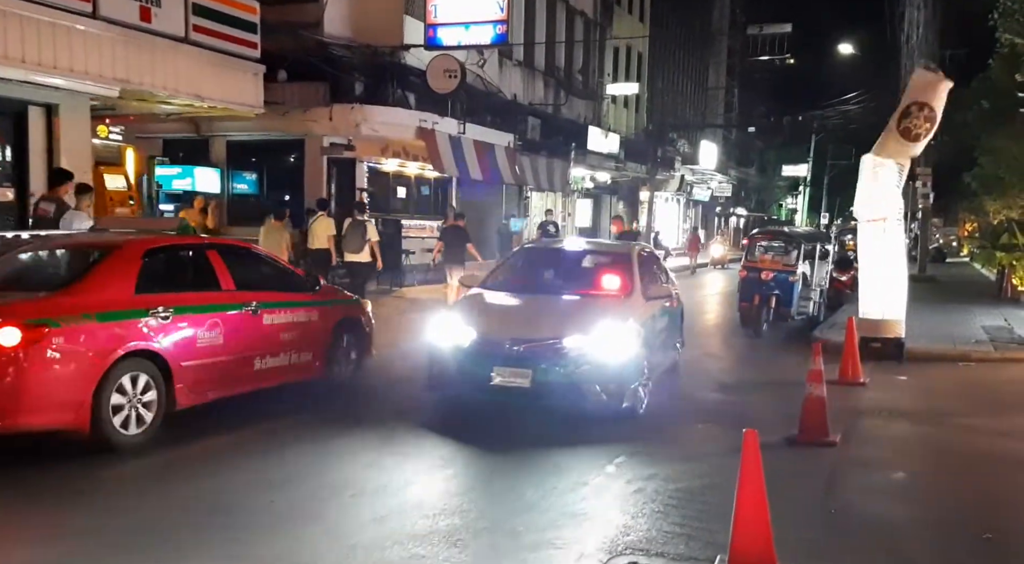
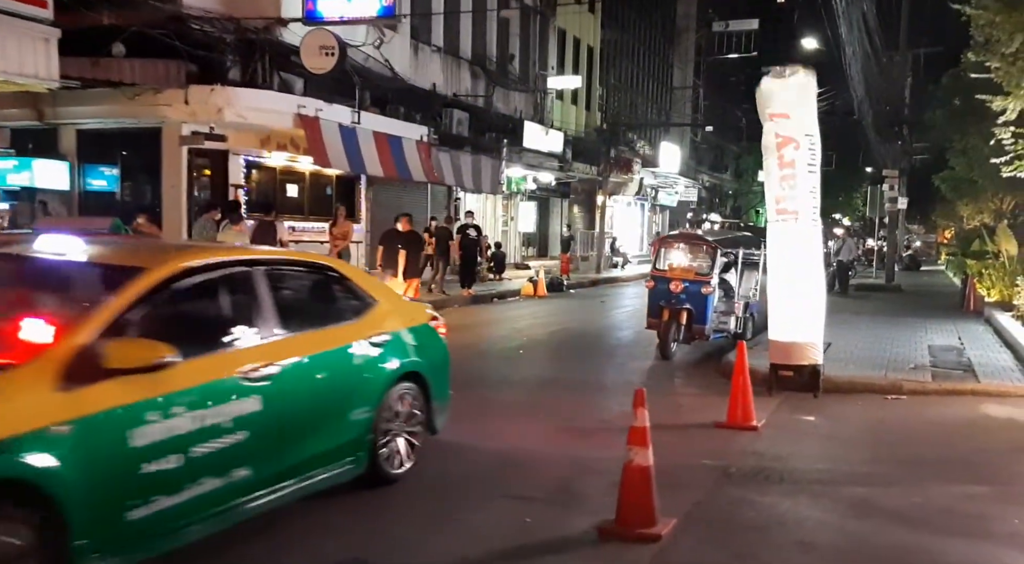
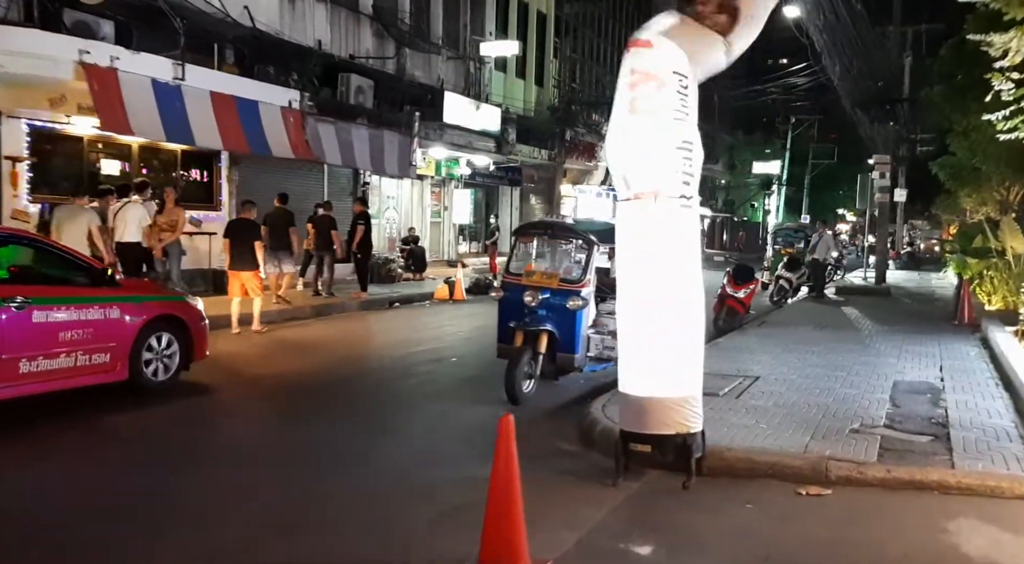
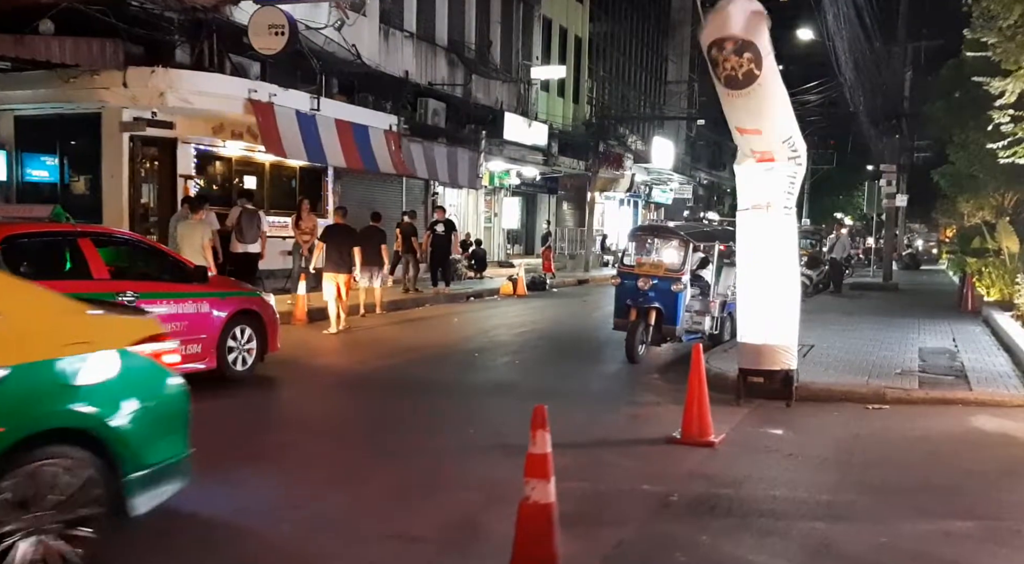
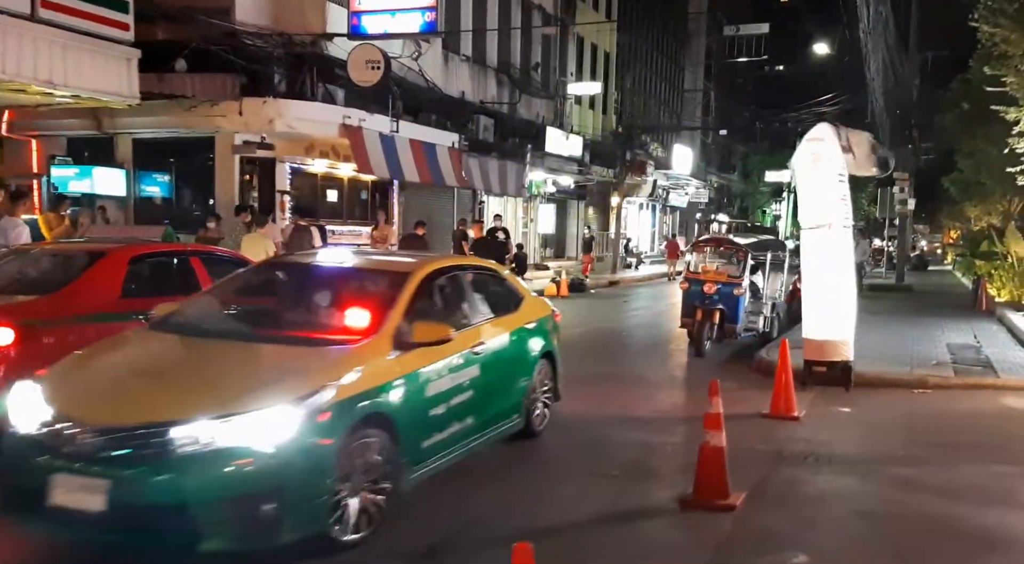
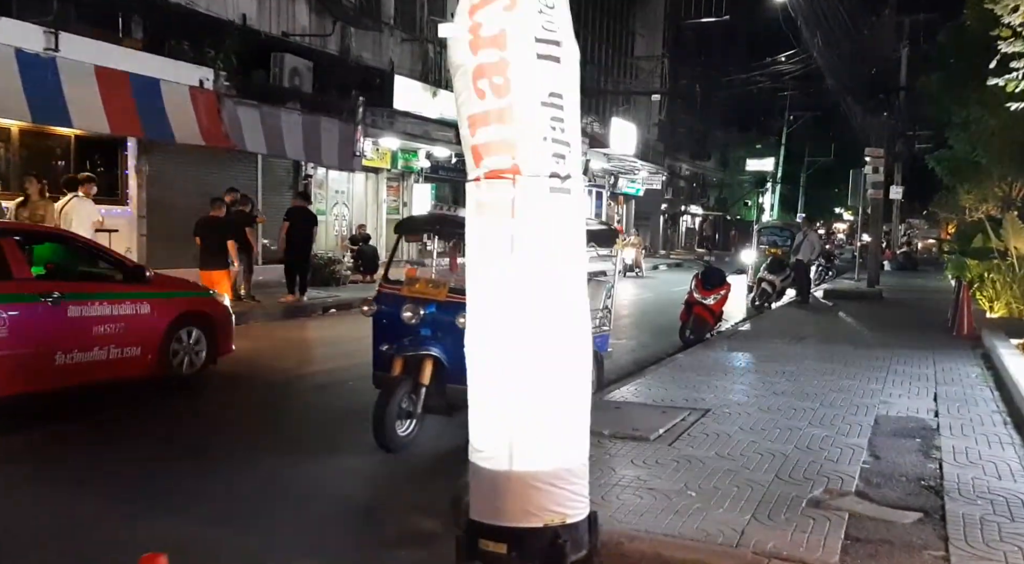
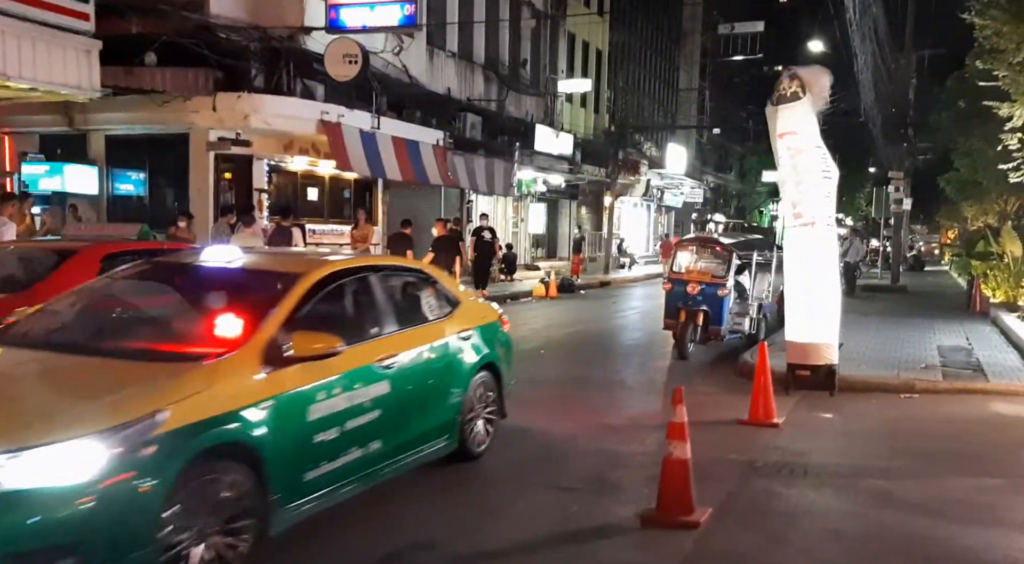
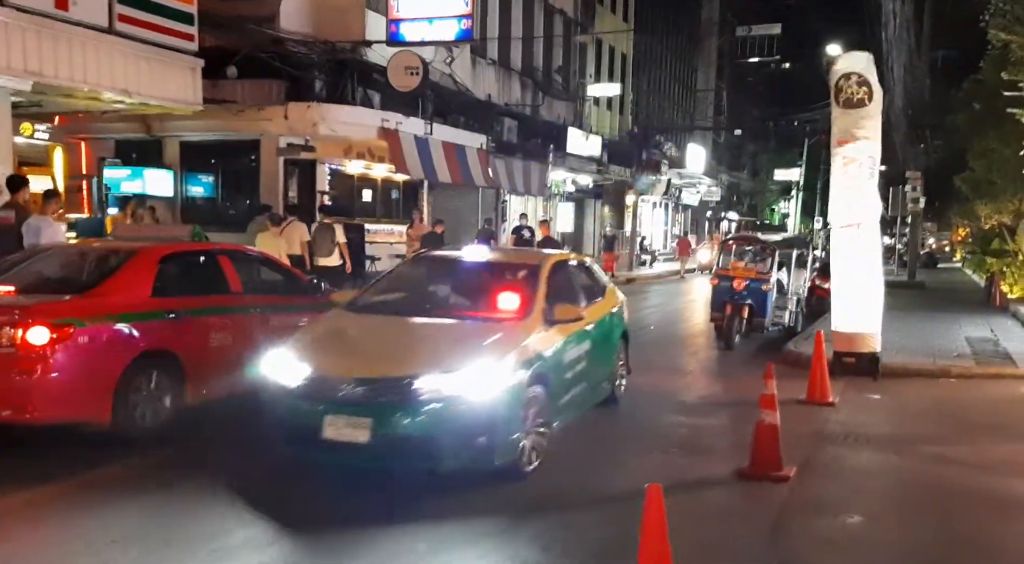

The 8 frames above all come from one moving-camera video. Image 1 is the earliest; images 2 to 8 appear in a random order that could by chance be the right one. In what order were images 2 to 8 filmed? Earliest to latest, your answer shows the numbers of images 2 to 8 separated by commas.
8, 5, 7, 2, 4, 3, 6
